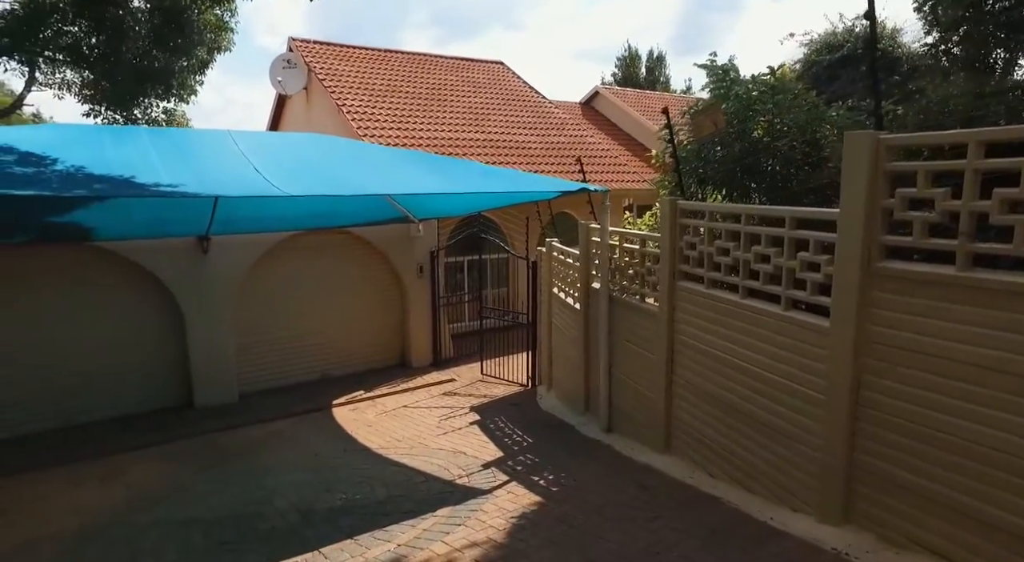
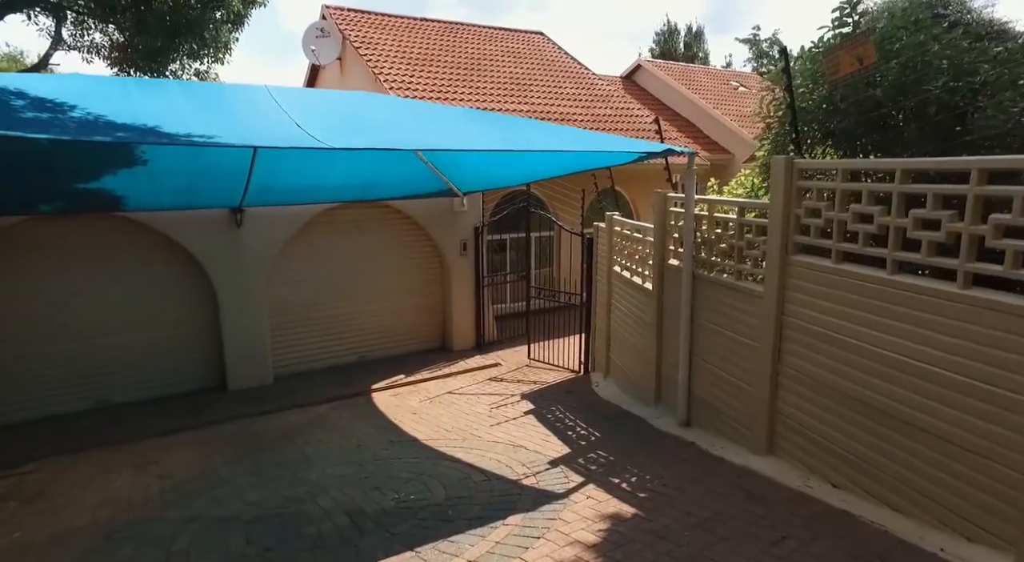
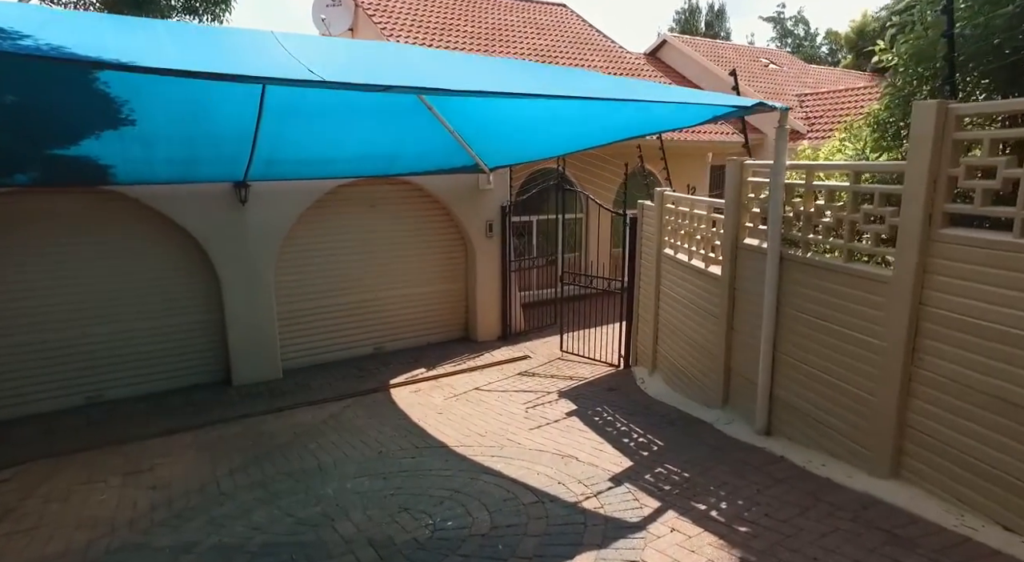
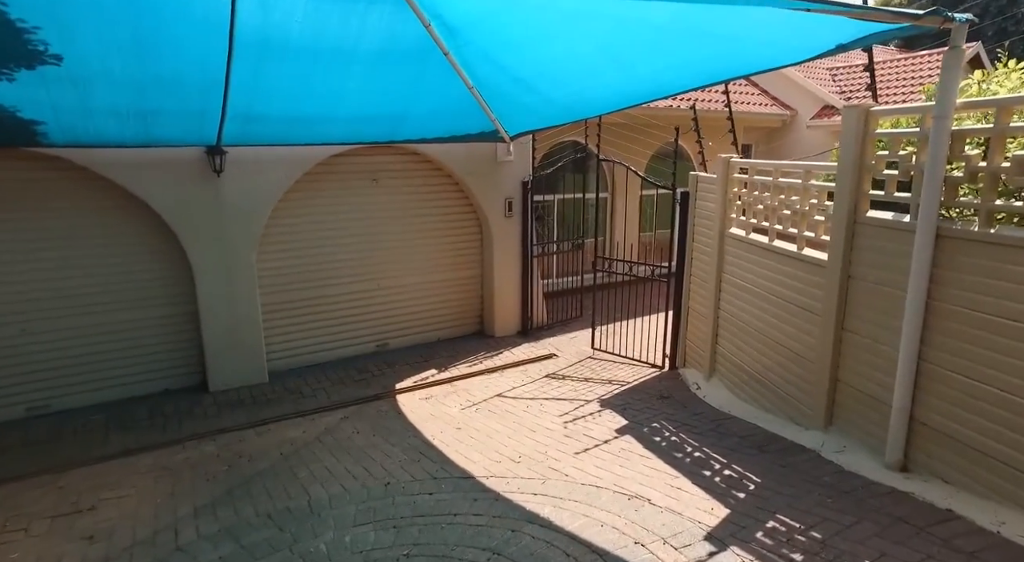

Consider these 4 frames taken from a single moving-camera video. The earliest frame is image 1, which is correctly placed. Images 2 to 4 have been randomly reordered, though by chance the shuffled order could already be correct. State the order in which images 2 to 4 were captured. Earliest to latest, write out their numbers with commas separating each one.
2, 3, 4
